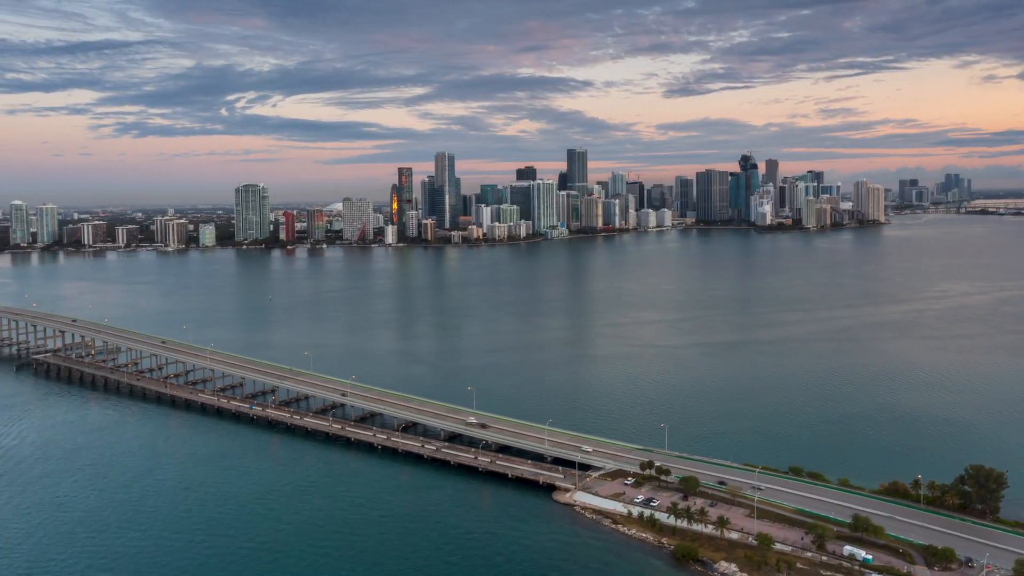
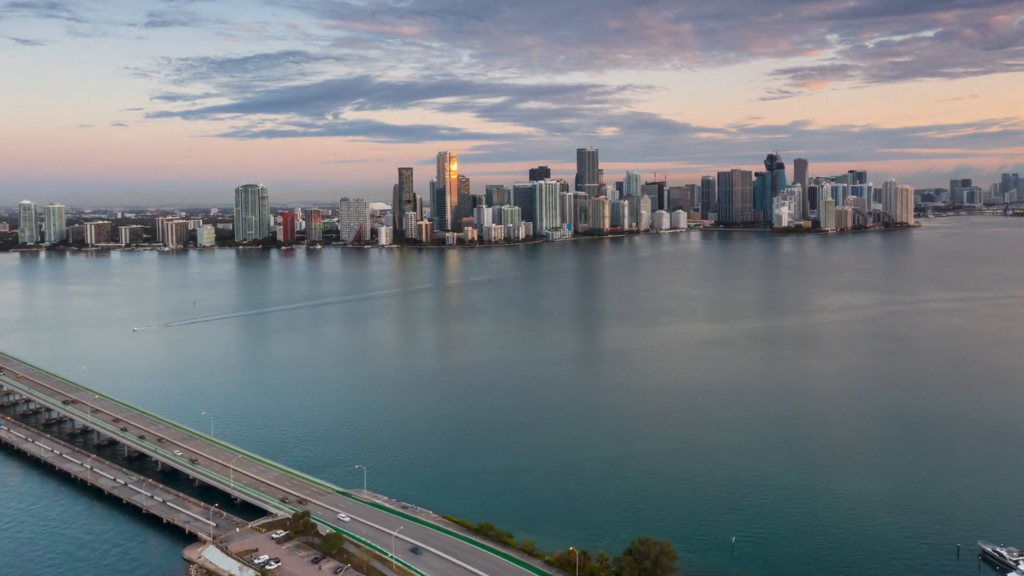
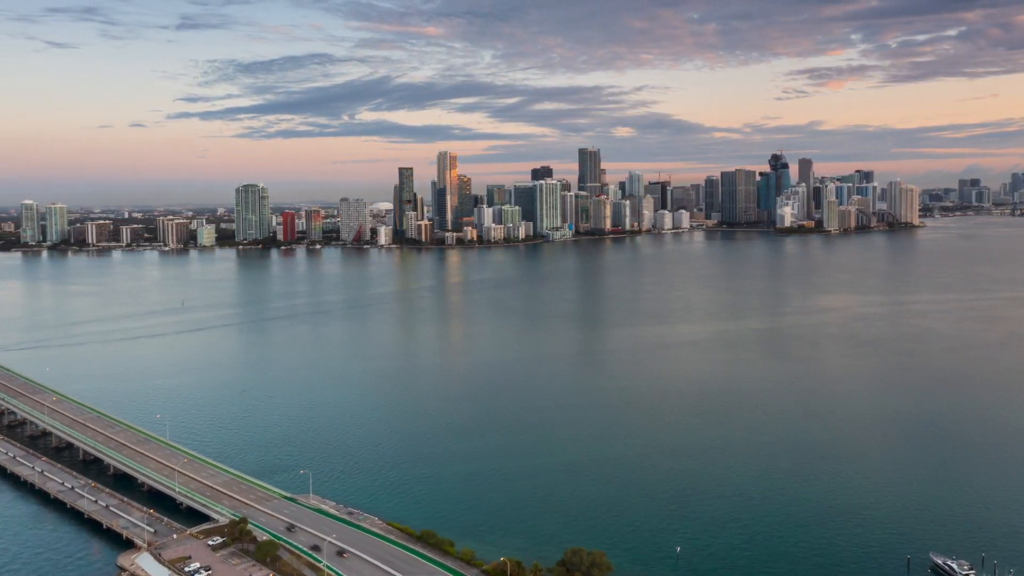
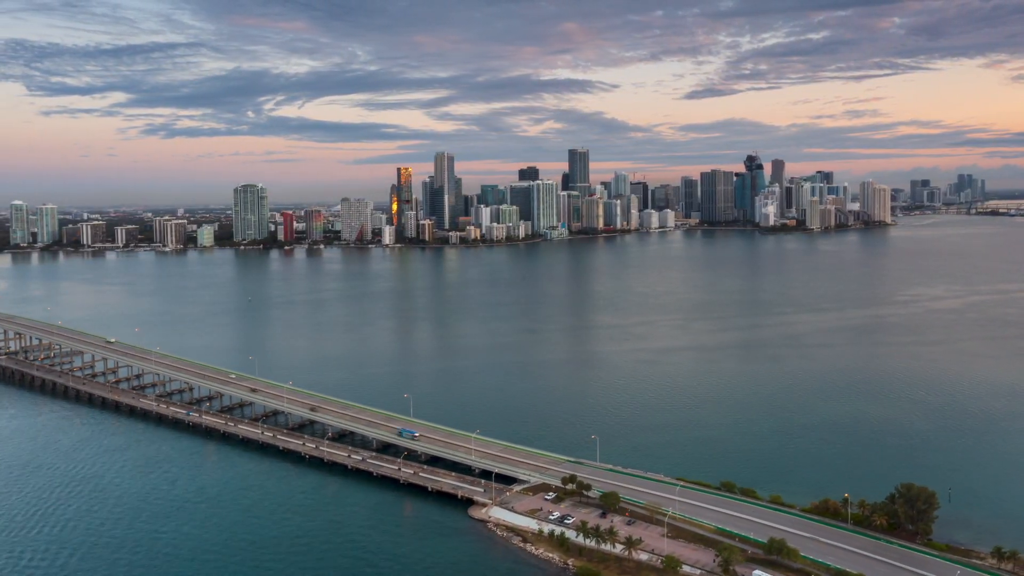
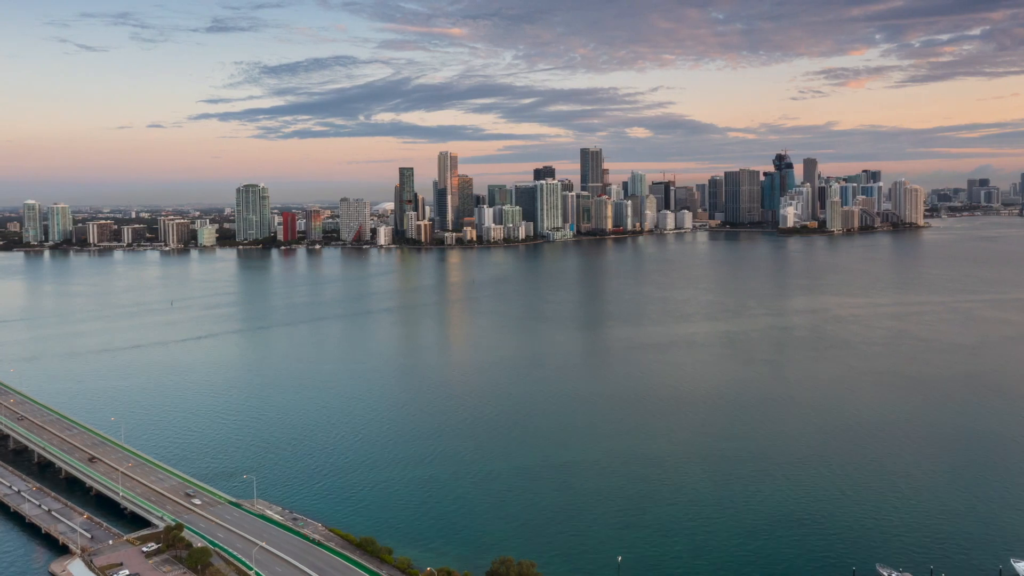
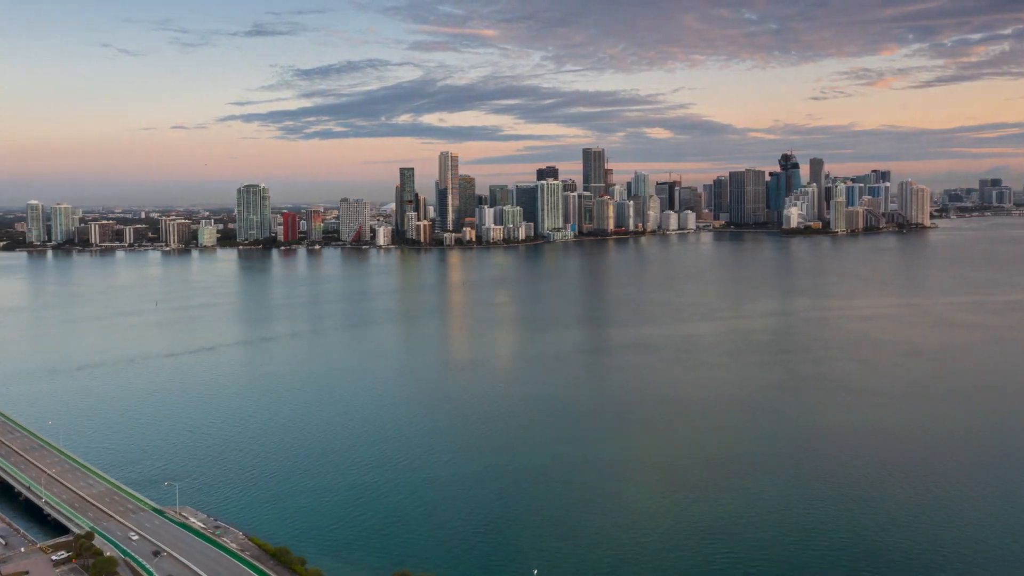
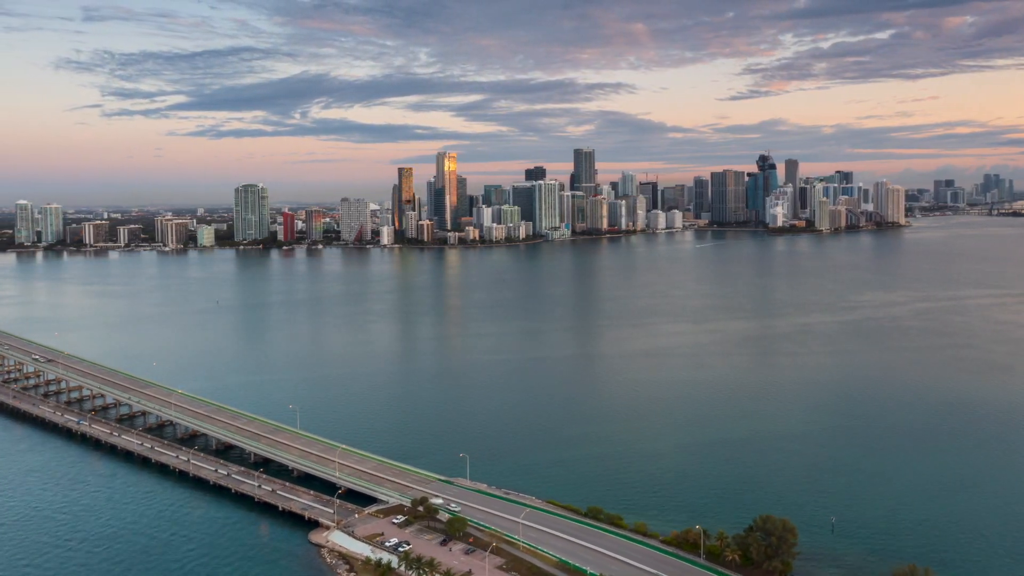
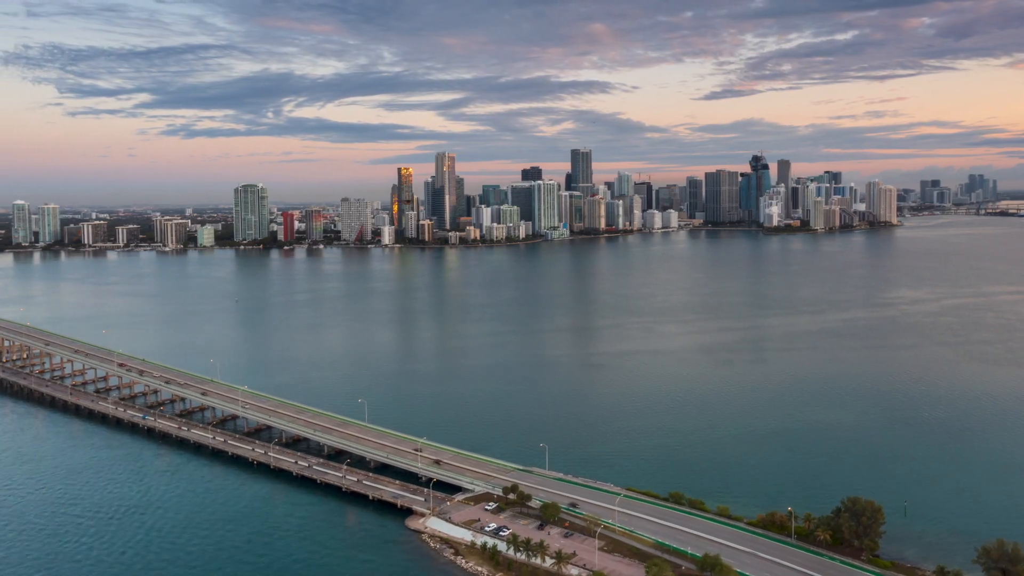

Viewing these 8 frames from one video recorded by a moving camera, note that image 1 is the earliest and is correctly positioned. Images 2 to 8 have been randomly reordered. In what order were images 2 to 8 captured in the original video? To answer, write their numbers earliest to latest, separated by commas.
4, 8, 7, 2, 3, 5, 6
